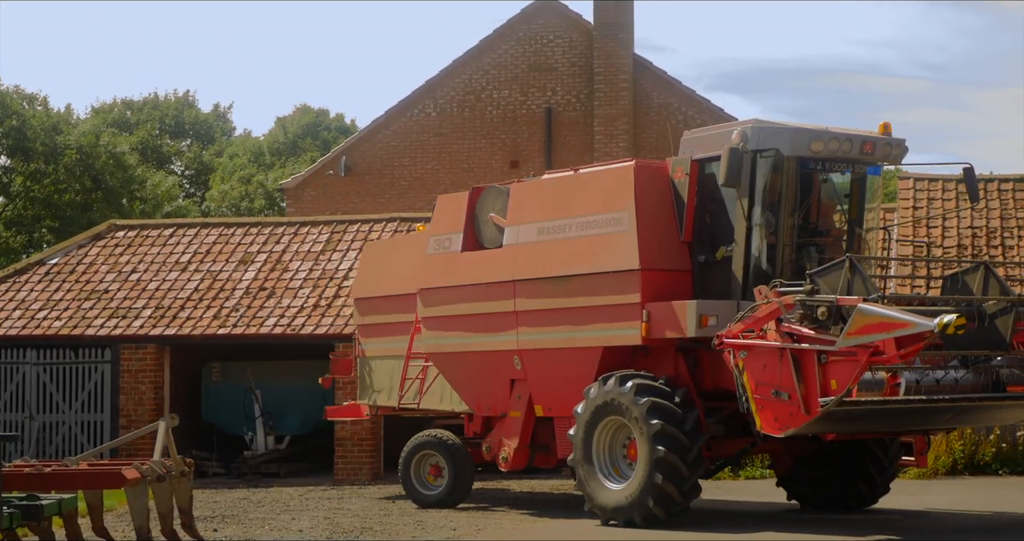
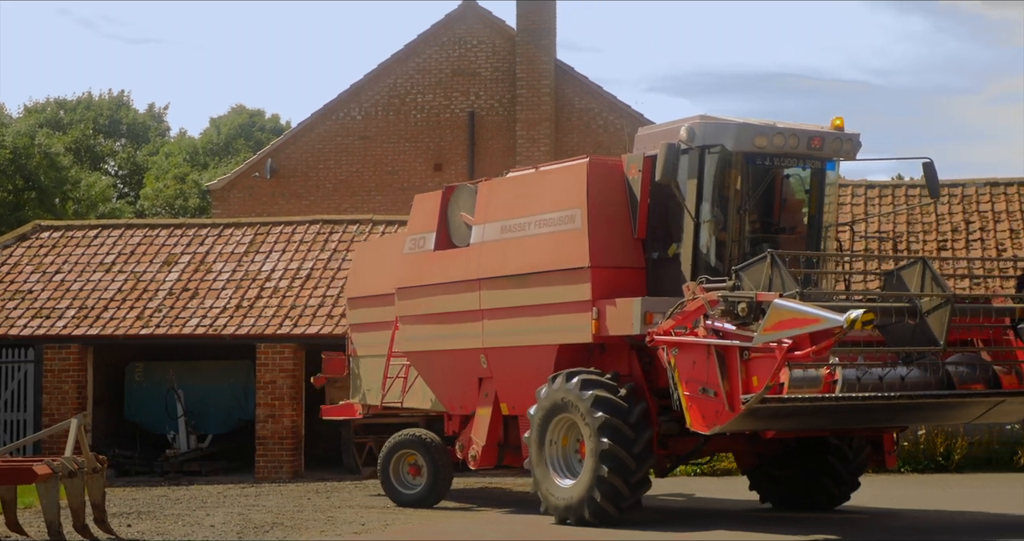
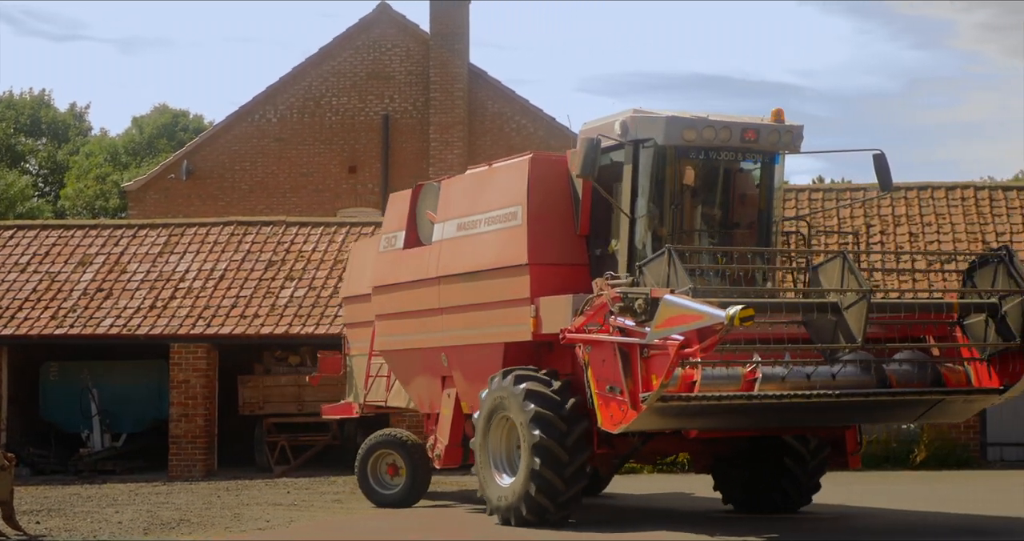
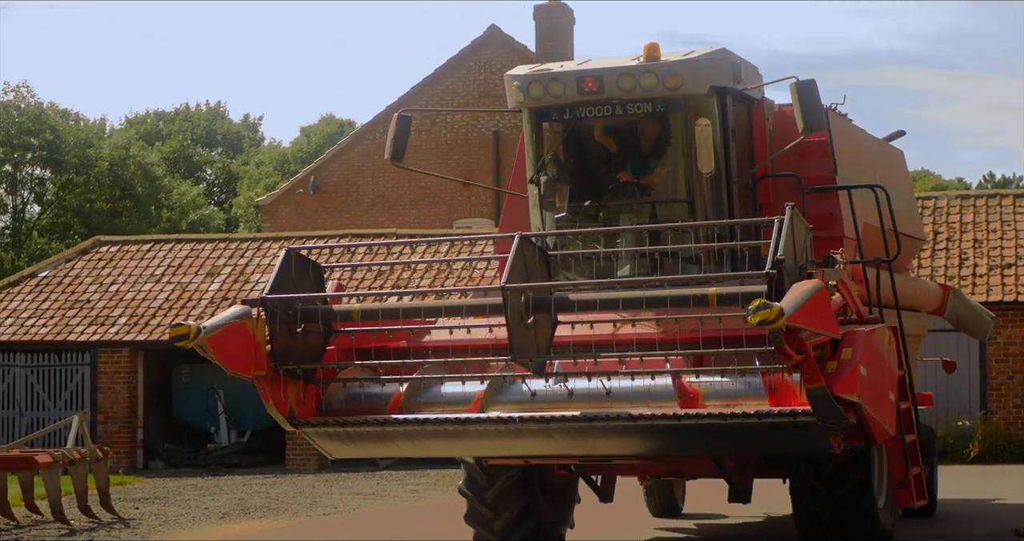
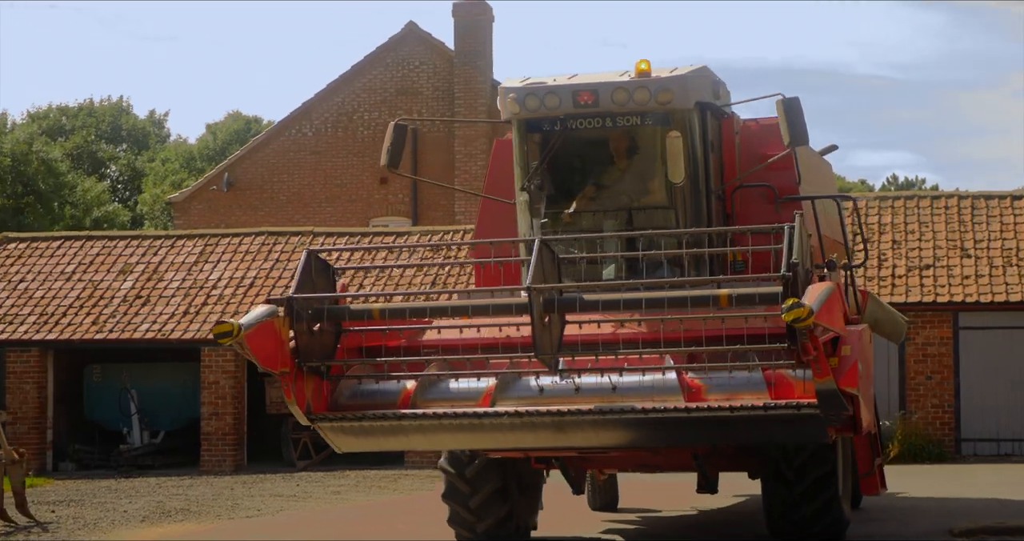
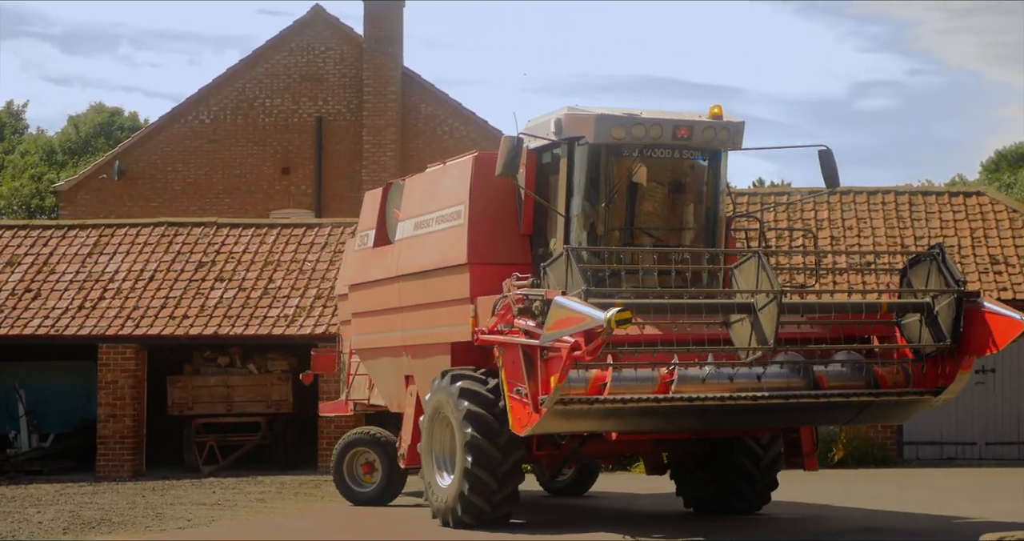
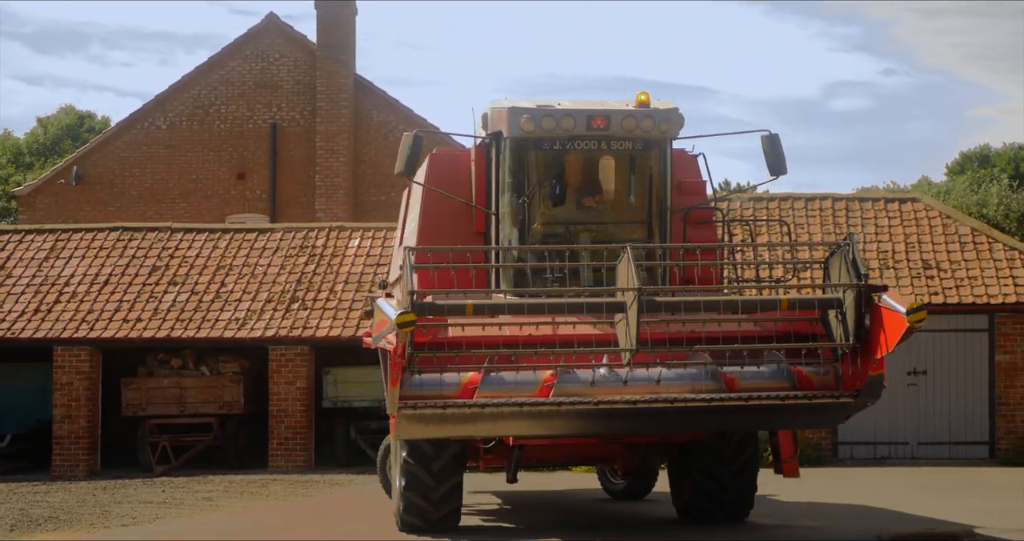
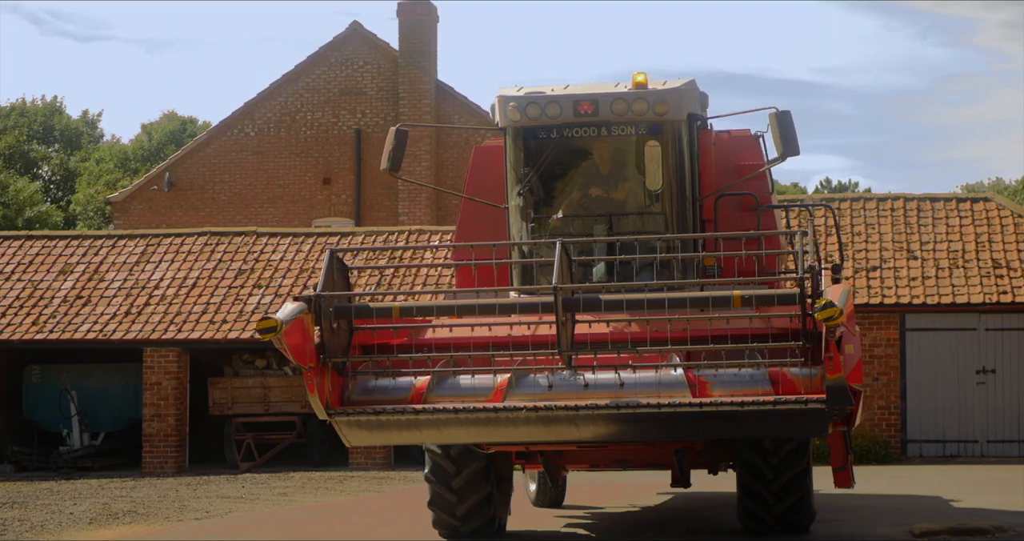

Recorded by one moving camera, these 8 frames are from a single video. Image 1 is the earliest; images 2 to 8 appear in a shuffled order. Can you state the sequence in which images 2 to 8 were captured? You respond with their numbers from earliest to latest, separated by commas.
2, 3, 6, 7, 8, 5, 4
